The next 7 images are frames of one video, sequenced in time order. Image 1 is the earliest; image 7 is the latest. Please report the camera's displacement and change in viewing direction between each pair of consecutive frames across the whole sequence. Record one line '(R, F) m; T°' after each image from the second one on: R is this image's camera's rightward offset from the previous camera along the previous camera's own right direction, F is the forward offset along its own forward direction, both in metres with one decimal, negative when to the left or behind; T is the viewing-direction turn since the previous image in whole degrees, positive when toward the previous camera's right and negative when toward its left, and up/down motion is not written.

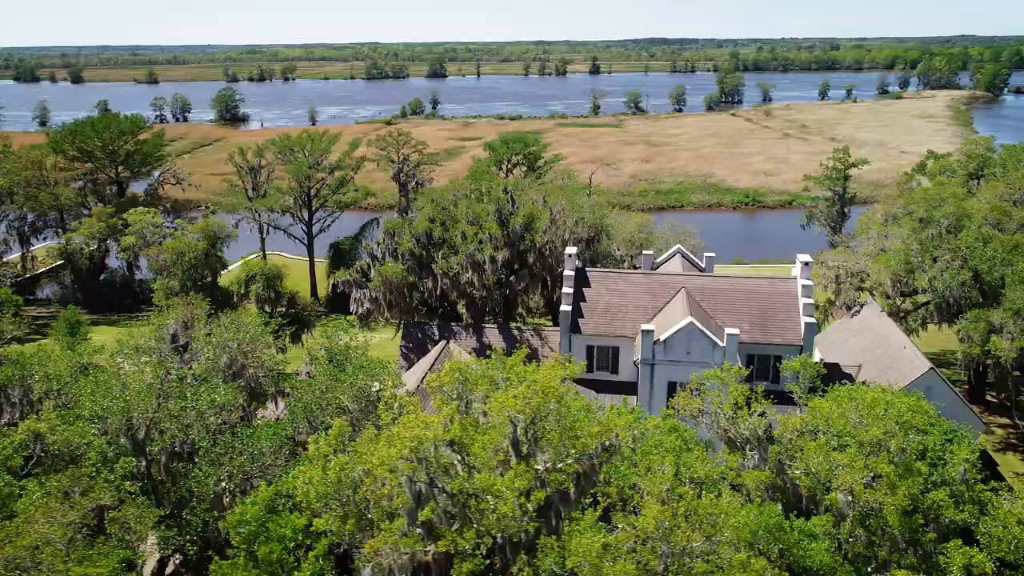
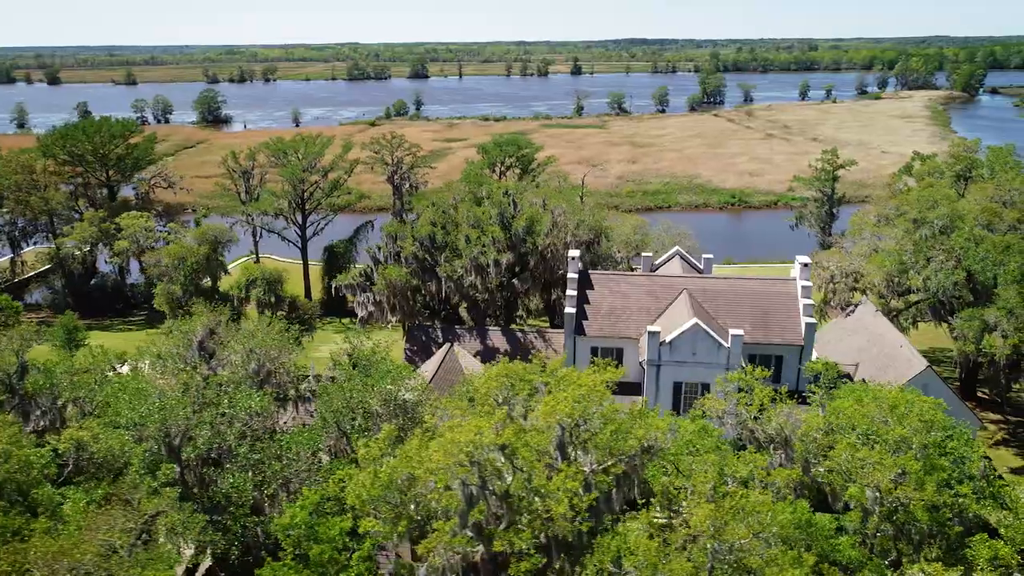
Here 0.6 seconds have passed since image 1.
(-1.0, -0.4) m; +1°
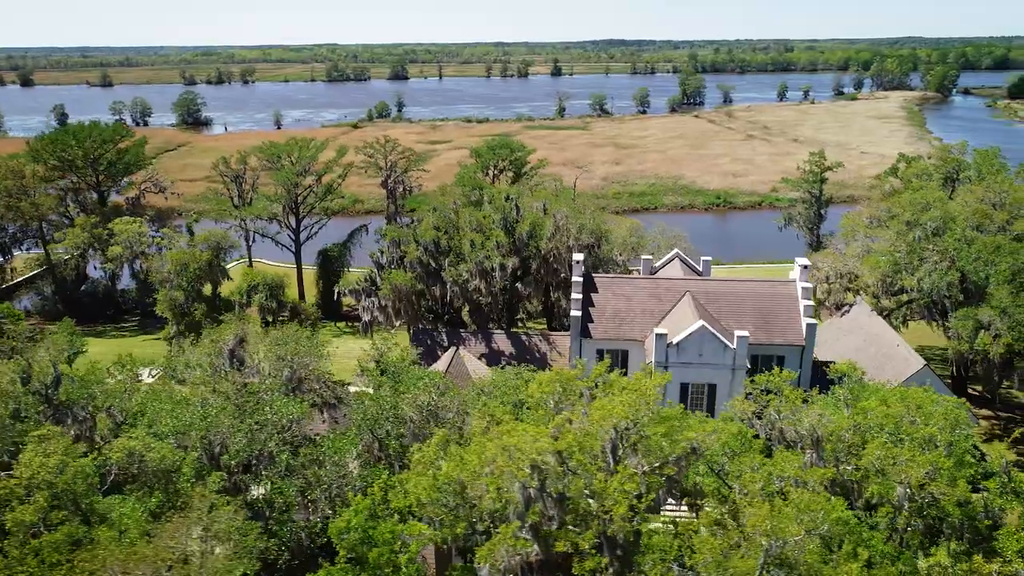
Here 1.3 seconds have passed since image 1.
(-1.2, -0.4) m; +2°
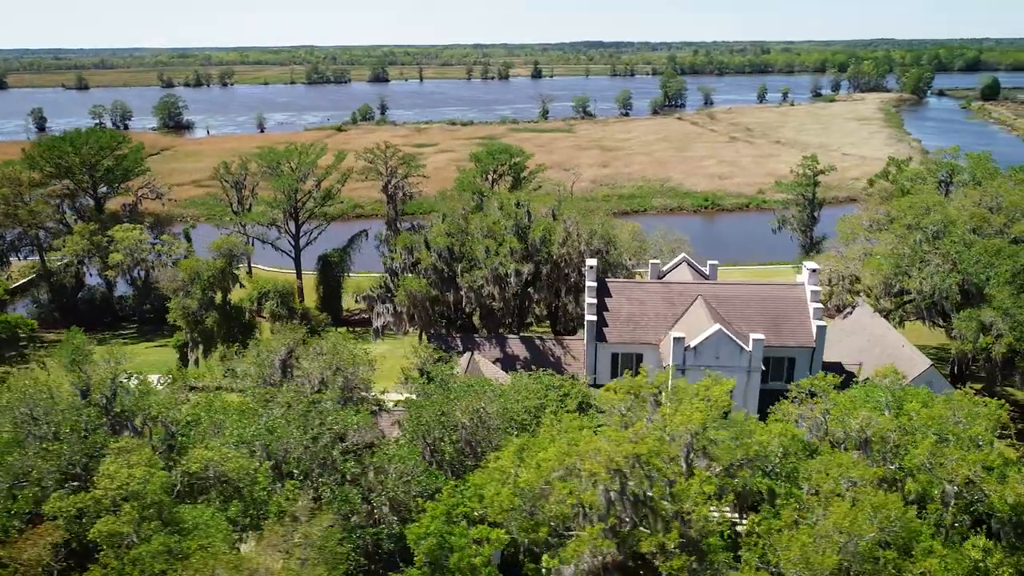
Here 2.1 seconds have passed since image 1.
(-1.7, -0.5) m; +2°
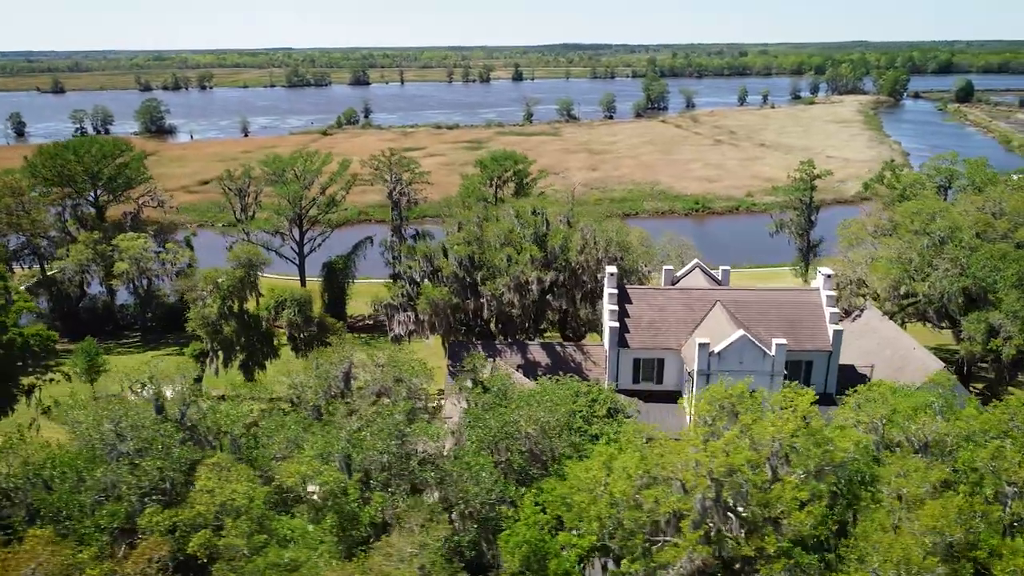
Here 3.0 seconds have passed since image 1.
(-2.1, -0.5) m; +2°
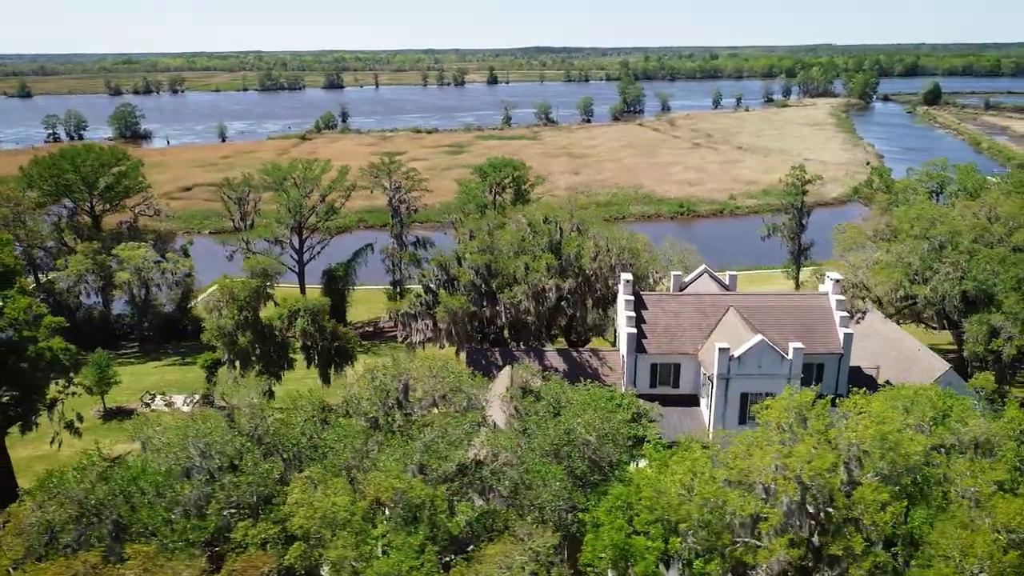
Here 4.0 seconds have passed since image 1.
(-2.2, -0.6) m; +2°
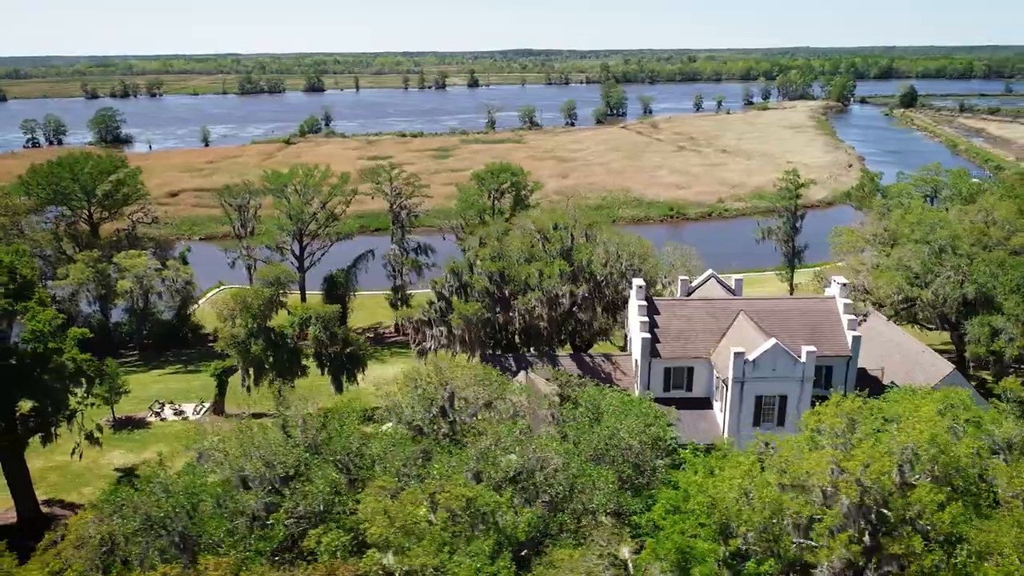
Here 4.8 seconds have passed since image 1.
(-1.8, -0.5) m; +1°
